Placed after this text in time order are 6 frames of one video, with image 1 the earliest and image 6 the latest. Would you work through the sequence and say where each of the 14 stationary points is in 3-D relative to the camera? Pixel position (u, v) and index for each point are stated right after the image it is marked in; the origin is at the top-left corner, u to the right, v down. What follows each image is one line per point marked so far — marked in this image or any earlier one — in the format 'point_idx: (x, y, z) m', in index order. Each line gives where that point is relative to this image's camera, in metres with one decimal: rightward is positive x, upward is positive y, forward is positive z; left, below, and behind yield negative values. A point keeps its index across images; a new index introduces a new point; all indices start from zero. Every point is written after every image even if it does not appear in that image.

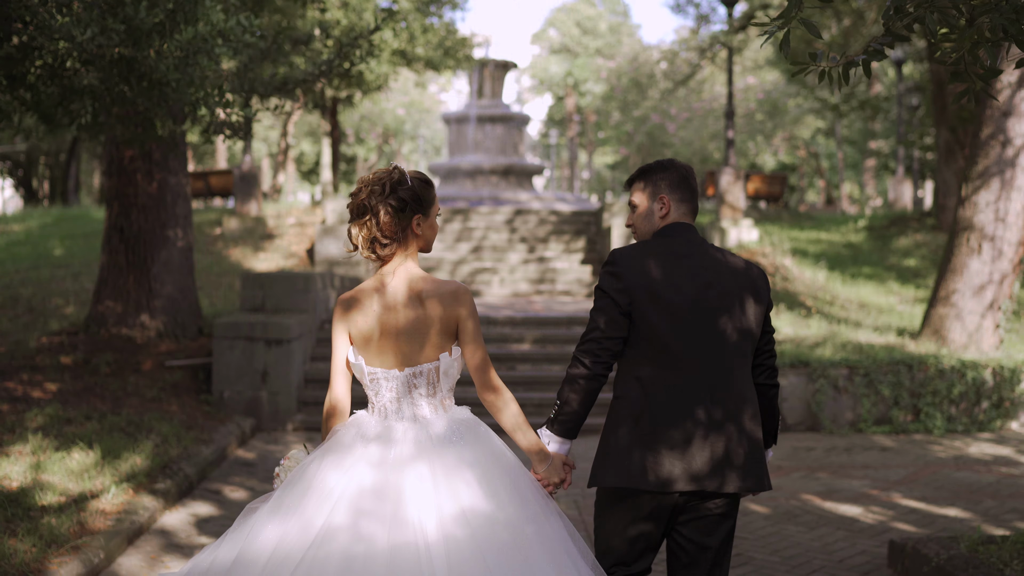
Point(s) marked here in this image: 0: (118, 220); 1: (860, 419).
0: (-3.2, +0.6, +10.6) m
1: (+2.7, -1.0, +9.9) m
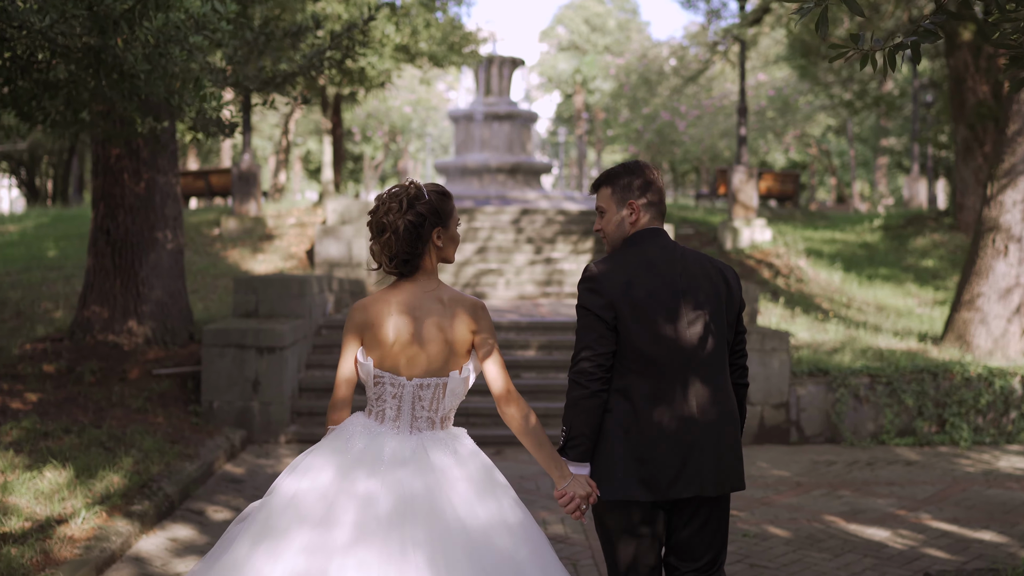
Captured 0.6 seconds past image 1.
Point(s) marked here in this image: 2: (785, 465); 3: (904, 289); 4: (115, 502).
0: (-3.2, +0.5, +10.1) m
1: (+2.7, -1.0, +9.4) m
2: (+1.8, -1.2, +8.5) m
3: (+4.7, 0.0, +15.6) m
4: (-2.0, -1.1, +6.4) m
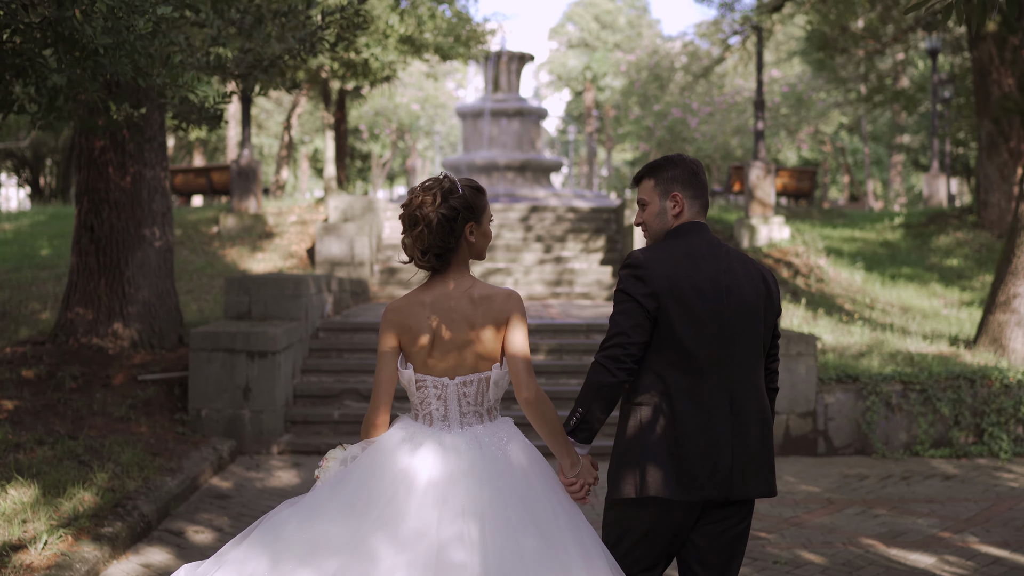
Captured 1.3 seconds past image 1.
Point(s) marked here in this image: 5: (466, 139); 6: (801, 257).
0: (-3.2, +0.5, +9.5) m
1: (+2.8, -1.0, +8.8) m
2: (+1.9, -1.2, +7.9) m
3: (+4.8, 0.0, +14.9) m
4: (-2.0, -1.1, +5.9) m
5: (-0.7, +2.3, +19.9) m
6: (+3.5, +0.4, +15.8) m
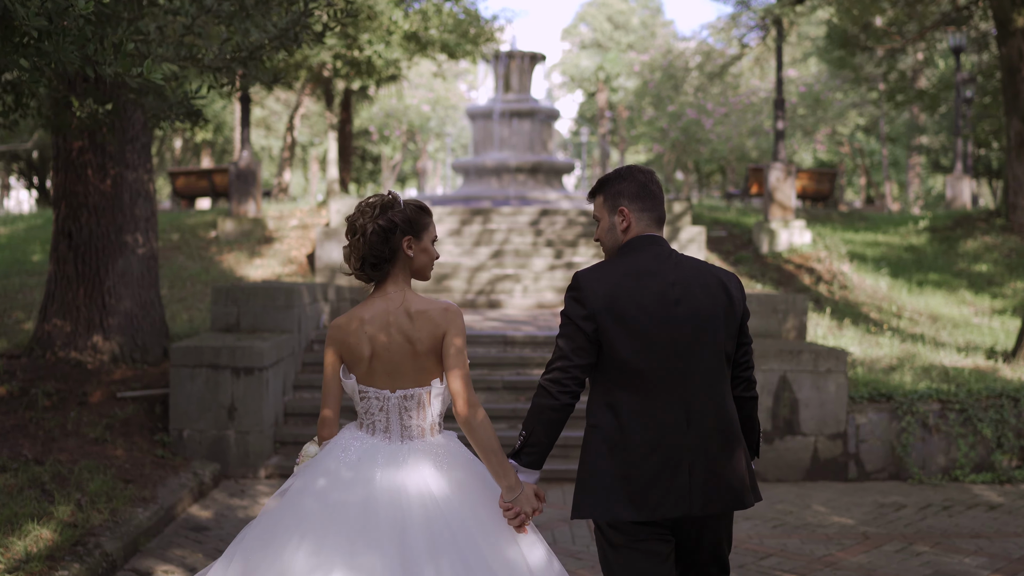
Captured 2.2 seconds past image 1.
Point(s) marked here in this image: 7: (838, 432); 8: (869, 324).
0: (-3.1, +0.4, +8.9) m
1: (+2.8, -1.1, +8.1) m
2: (+1.9, -1.2, +7.3) m
3: (+4.9, -0.1, +14.2) m
4: (-1.9, -1.1, +5.3) m
5: (-0.6, +2.2, +19.3) m
6: (+3.6, +0.3, +15.1) m
7: (+2.0, -0.9, +8.0) m
8: (+3.4, -0.3, +12.2) m
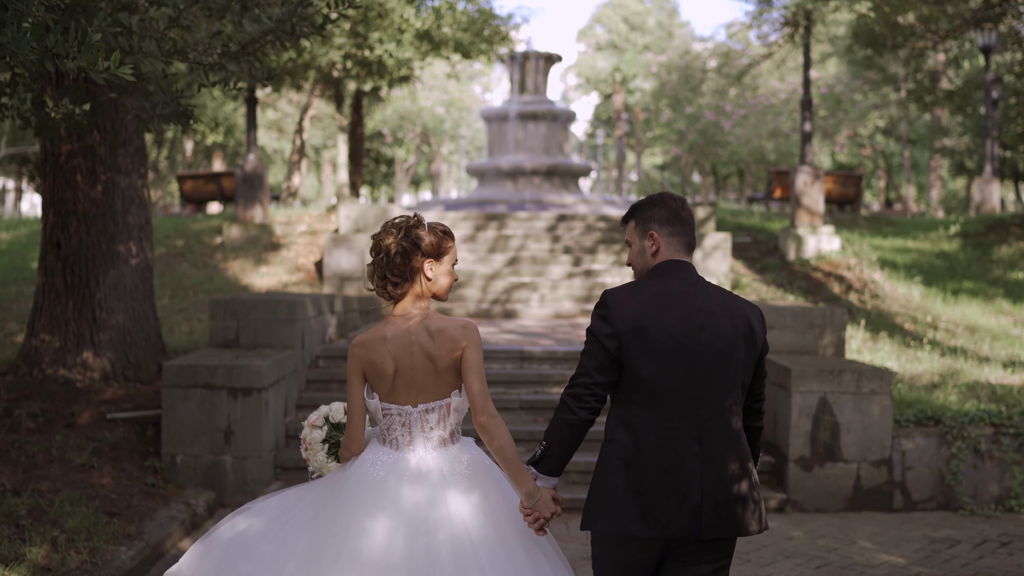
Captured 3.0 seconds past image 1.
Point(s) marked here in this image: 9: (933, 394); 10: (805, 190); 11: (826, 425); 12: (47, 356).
0: (-3.0, +0.4, +8.4) m
1: (+2.9, -1.2, +7.5) m
2: (+2.0, -1.3, +6.7) m
3: (+5.1, -0.2, +13.6) m
4: (-1.9, -1.2, +4.7) m
5: (-0.3, +2.1, +18.7) m
6: (+3.8, +0.2, +14.5) m
7: (+2.1, -1.0, +7.4) m
8: (+3.5, -0.4, +11.6) m
9: (+2.9, -0.7, +8.8) m
10: (+3.6, +1.2, +15.9) m
11: (+1.8, -0.8, +7.4) m
12: (-3.0, -0.4, +8.3) m
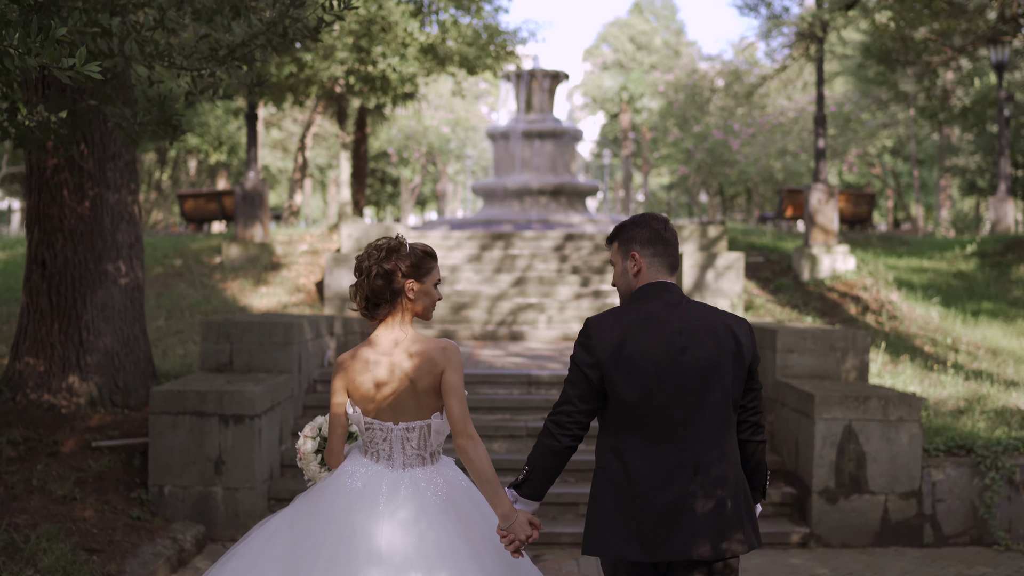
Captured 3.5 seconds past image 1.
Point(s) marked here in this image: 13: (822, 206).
0: (-2.9, +0.2, +8.0) m
1: (+2.9, -1.3, +7.1) m
2: (+2.0, -1.4, +6.2) m
3: (+5.2, -0.4, +13.2) m
4: (-1.9, -1.3, +4.3) m
5: (-0.2, +1.8, +18.4) m
6: (+3.9, 0.0, +14.1) m
7: (+2.2, -1.1, +7.0) m
8: (+3.6, -0.6, +11.2) m
9: (+2.9, -0.9, +8.3) m
10: (+3.7, +1.0, +15.5) m
11: (+1.8, -0.9, +7.0) m
12: (-3.0, -0.6, +7.9) m
13: (+3.7, +1.0, +15.5) m
